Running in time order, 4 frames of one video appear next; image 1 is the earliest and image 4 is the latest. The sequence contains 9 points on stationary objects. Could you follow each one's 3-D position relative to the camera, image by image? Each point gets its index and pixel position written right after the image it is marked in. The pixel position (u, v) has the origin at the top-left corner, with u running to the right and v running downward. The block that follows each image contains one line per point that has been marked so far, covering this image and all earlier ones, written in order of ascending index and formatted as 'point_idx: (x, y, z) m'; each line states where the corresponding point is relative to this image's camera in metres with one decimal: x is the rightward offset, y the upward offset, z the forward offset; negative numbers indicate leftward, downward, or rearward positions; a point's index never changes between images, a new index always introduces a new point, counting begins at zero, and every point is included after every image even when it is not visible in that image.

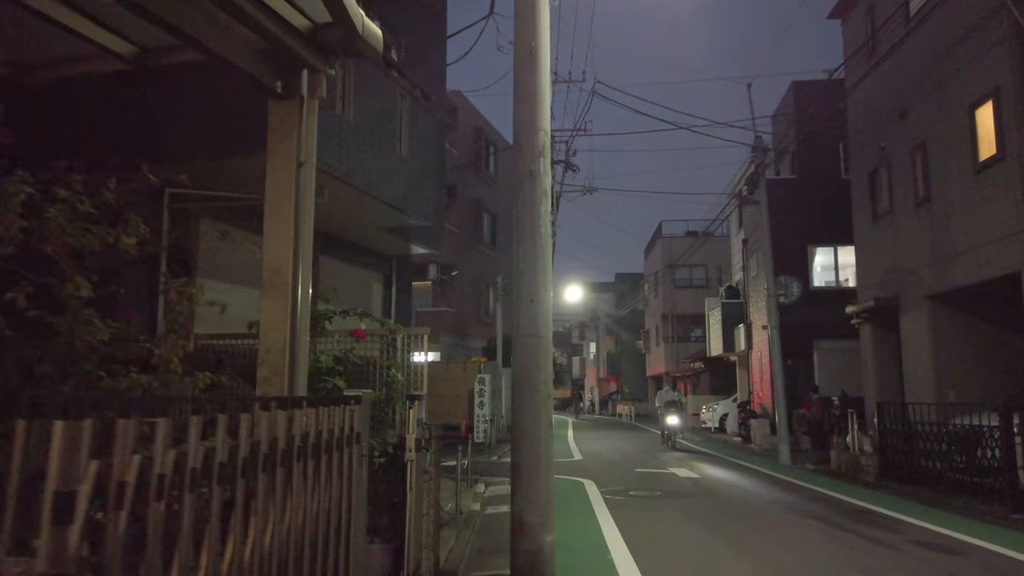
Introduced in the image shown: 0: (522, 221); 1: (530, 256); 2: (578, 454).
0: (+0.1, +0.5, +6.2) m
1: (+0.1, +0.3, +6.1) m
2: (+1.6, -4.0, +18.4) m
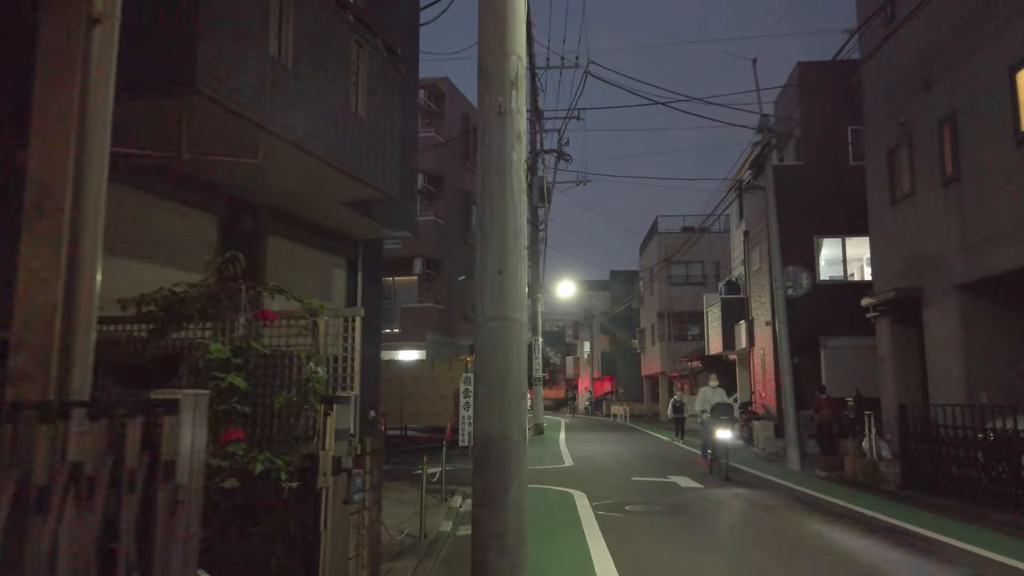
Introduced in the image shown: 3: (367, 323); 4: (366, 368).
0: (-0.1, +0.7, +4.8) m
1: (-0.1, +0.4, +4.7) m
2: (+1.3, -3.8, +17.0) m
3: (-2.1, -0.5, +11.4) m
4: (-2.1, -1.2, +11.3) m
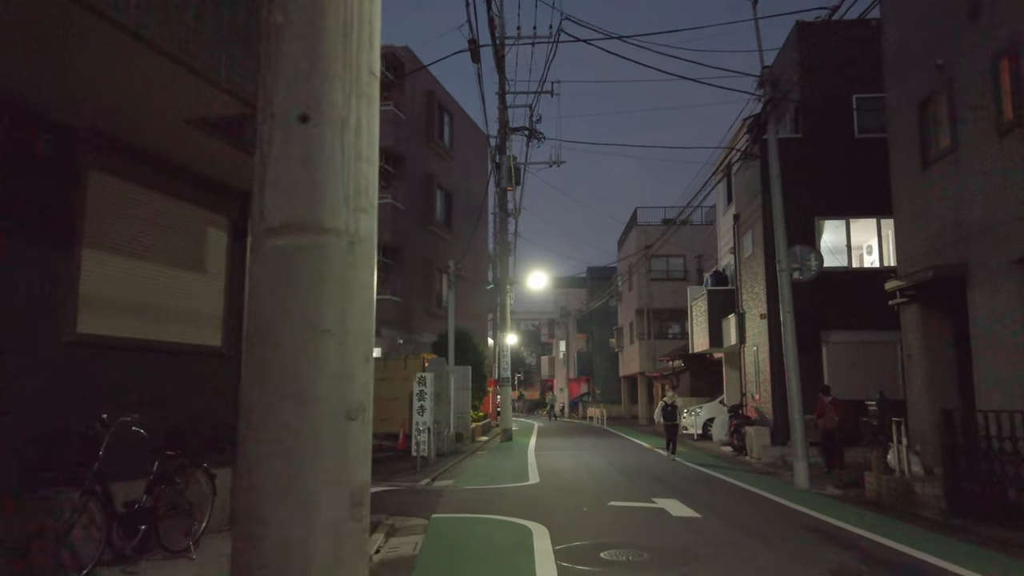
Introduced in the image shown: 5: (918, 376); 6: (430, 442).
0: (-0.6, +1.1, +2.1) m
1: (-0.5, +0.8, +2.1) m
2: (+0.4, -3.5, +14.4) m
3: (-2.8, -0.2, +8.7) m
4: (-2.8, -0.8, +8.6) m
5: (+6.2, -1.3, +11.7) m
6: (-1.9, -3.6, +17.7) m
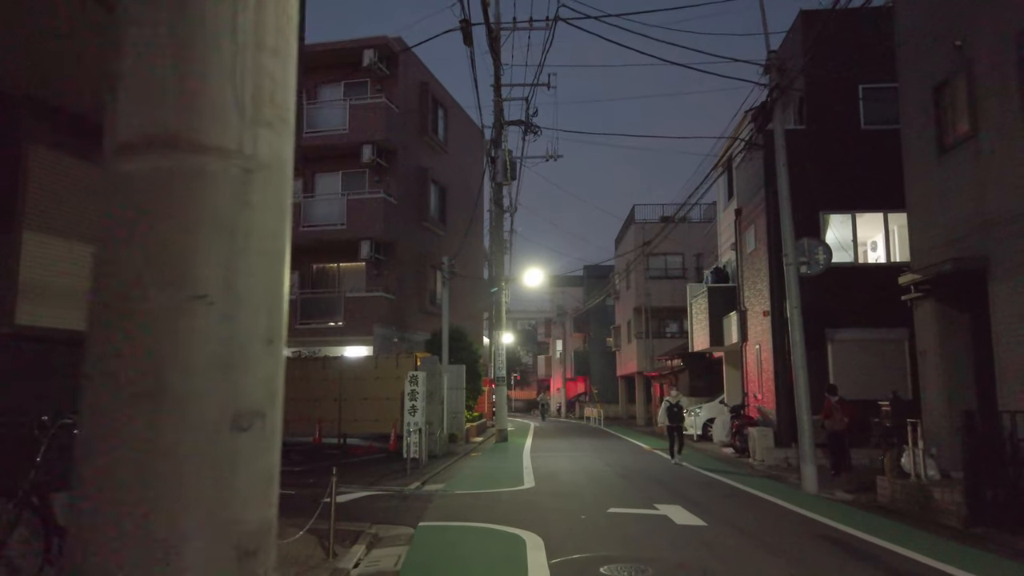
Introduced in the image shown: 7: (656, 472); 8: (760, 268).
0: (-0.7, +1.2, +1.5) m
1: (-0.6, +0.9, +1.4) m
2: (+0.3, -3.4, +13.8) m
3: (-2.9, -0.1, +8.1) m
4: (-2.9, -0.7, +7.9) m
5: (+6.1, -1.2, +11.1) m
6: (-2.0, -3.5, +17.1) m
7: (+2.8, -3.5, +14.7) m
8: (+6.0, +0.5, +18.7) m
